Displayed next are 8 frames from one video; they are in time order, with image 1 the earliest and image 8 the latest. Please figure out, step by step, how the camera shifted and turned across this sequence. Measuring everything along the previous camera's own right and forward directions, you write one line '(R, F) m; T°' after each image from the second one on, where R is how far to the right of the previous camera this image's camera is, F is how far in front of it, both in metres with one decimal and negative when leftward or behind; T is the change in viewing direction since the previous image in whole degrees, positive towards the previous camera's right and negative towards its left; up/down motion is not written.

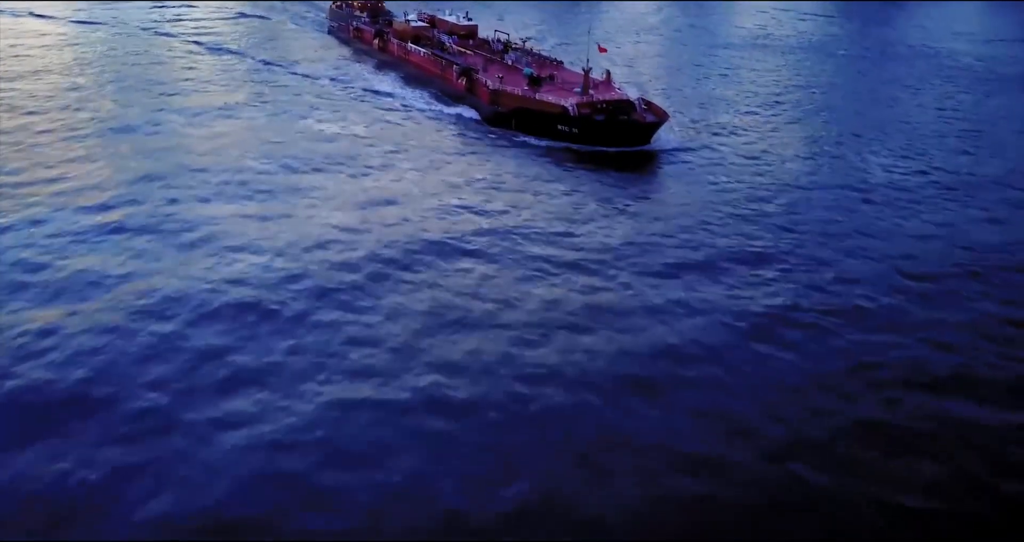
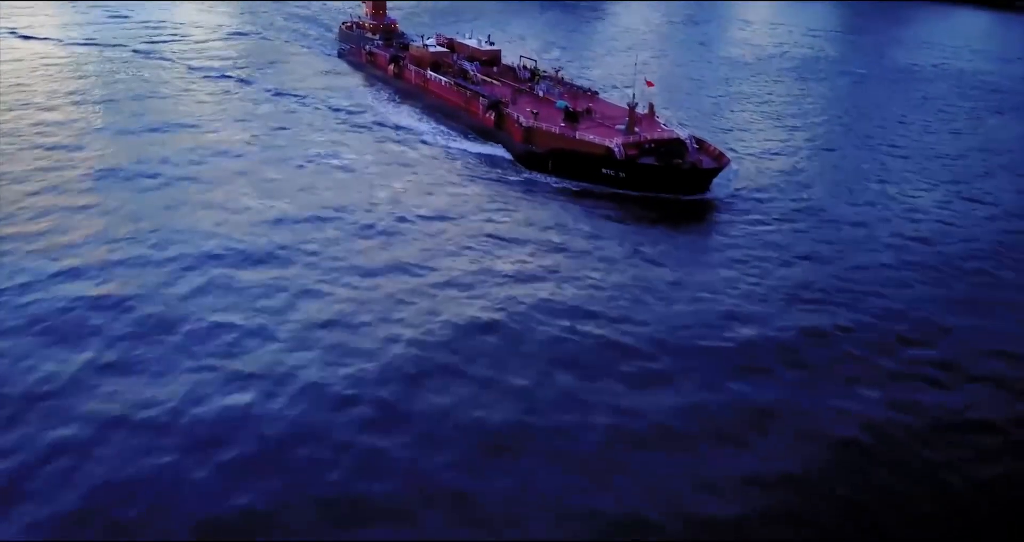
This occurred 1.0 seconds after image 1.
(-1.1, +3.5) m; 0°
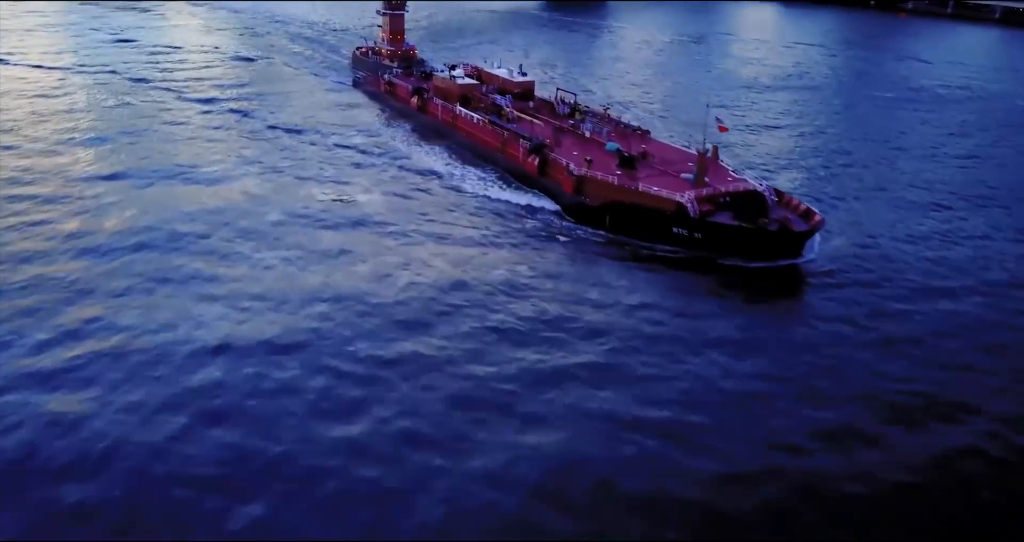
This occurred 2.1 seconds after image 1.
(-1.5, +3.8) m; 0°
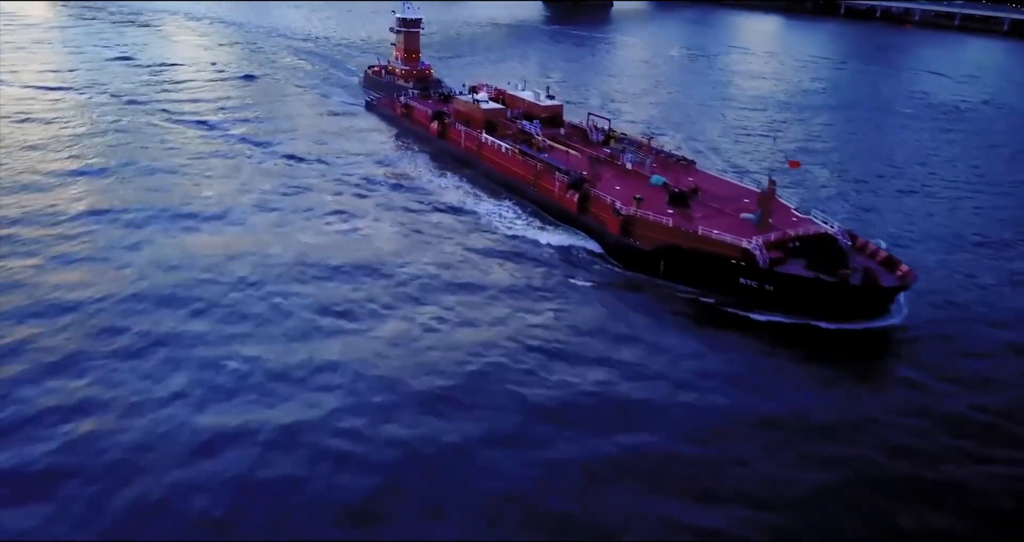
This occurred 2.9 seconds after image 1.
(-1.0, +2.7) m; 0°
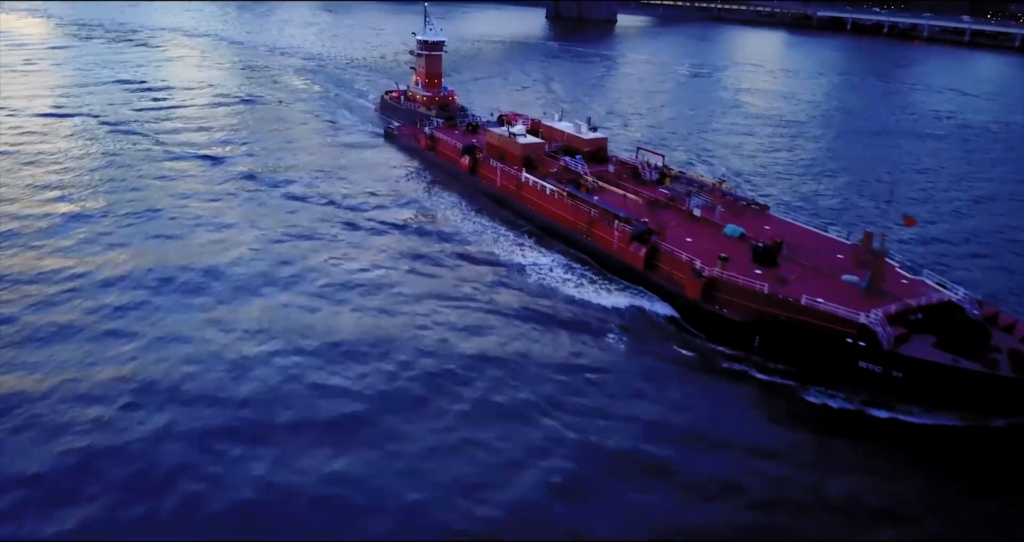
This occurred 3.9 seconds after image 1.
(-1.4, +3.4) m; 0°
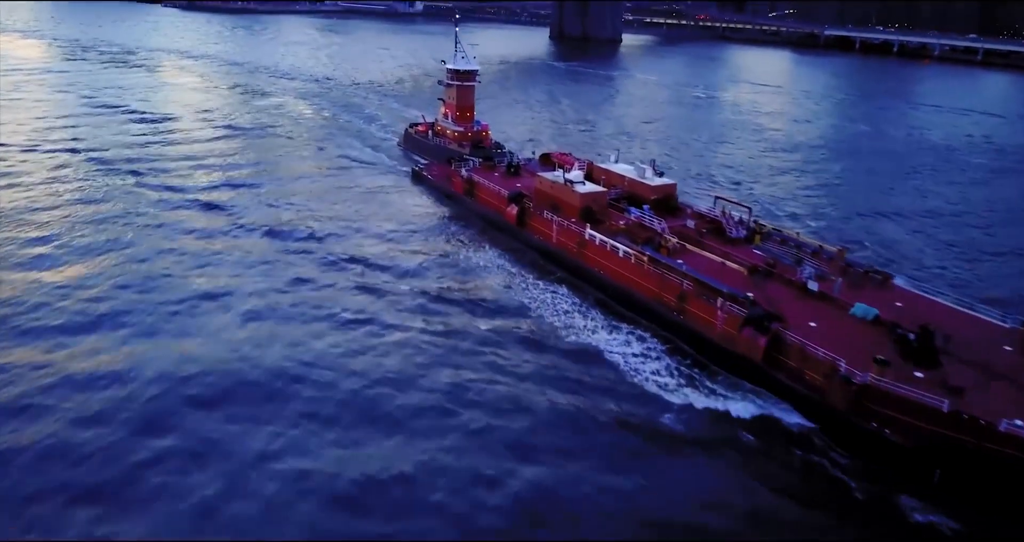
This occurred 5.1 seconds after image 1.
(-1.7, +4.2) m; 0°
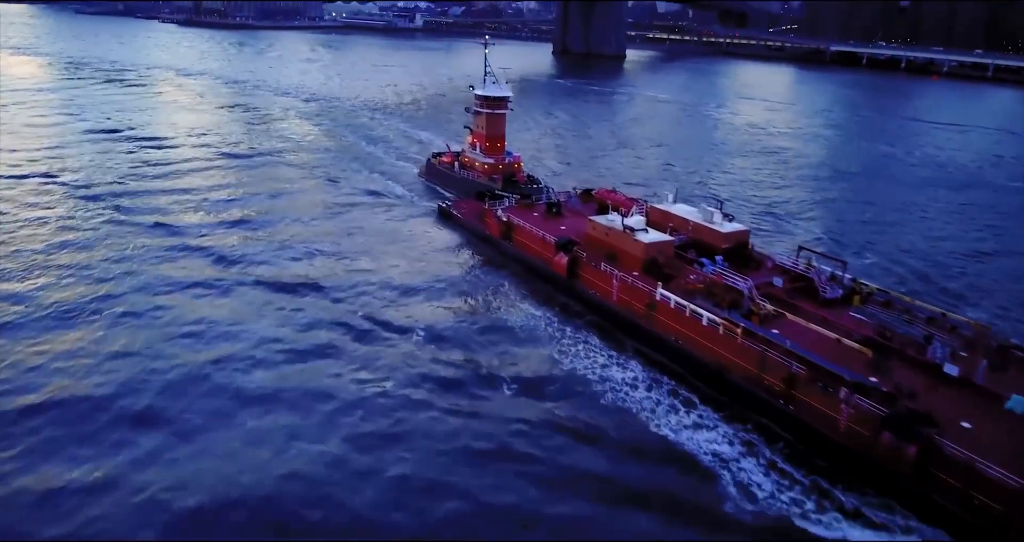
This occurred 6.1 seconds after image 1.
(-1.4, +3.5) m; 0°
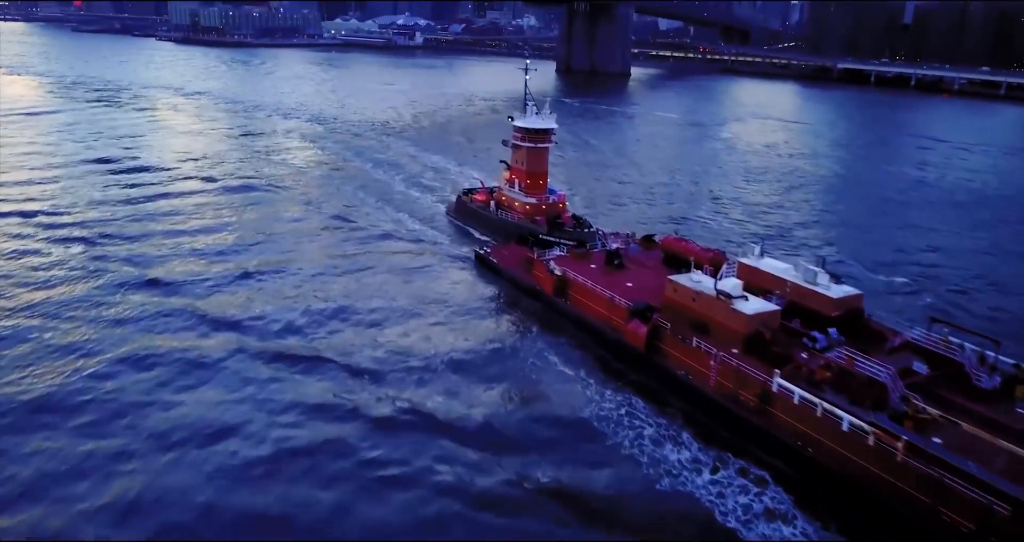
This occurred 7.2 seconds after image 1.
(-1.5, +4.0) m; 0°
